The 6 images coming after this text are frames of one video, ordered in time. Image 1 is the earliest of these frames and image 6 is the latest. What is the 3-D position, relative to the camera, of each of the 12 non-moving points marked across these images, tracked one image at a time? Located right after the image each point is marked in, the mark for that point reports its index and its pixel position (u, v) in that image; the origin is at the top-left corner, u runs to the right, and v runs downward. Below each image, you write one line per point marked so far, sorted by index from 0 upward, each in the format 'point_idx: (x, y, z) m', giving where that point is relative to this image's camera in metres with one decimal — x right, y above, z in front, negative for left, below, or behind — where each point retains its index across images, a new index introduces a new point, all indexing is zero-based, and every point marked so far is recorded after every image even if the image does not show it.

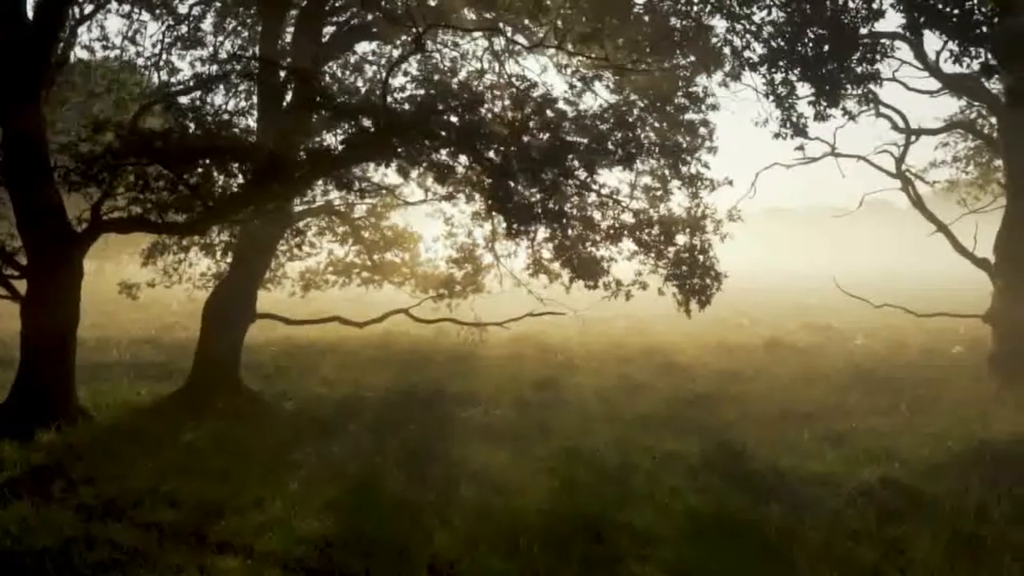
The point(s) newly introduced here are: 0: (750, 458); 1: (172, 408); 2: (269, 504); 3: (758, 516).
0: (+3.1, -2.2, +10.9) m
1: (-6.0, -2.1, +14.9) m
2: (-2.7, -2.4, +9.4) m
3: (+2.5, -2.3, +8.7) m
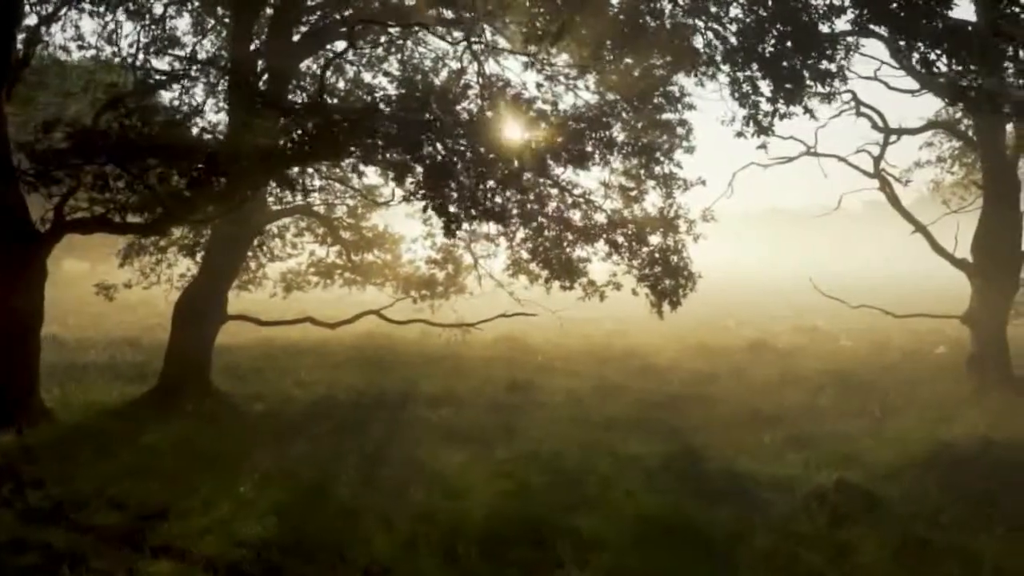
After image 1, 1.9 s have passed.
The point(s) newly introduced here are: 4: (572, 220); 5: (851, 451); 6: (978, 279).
0: (+2.5, -2.2, +10.8) m
1: (-6.5, -2.1, +14.8) m
2: (-3.3, -2.4, +9.3) m
3: (+2.0, -2.3, +8.6) m
4: (+1.3, +1.2, +15.5) m
5: (+4.3, -2.1, +10.9) m
6: (+9.3, +0.2, +16.9) m
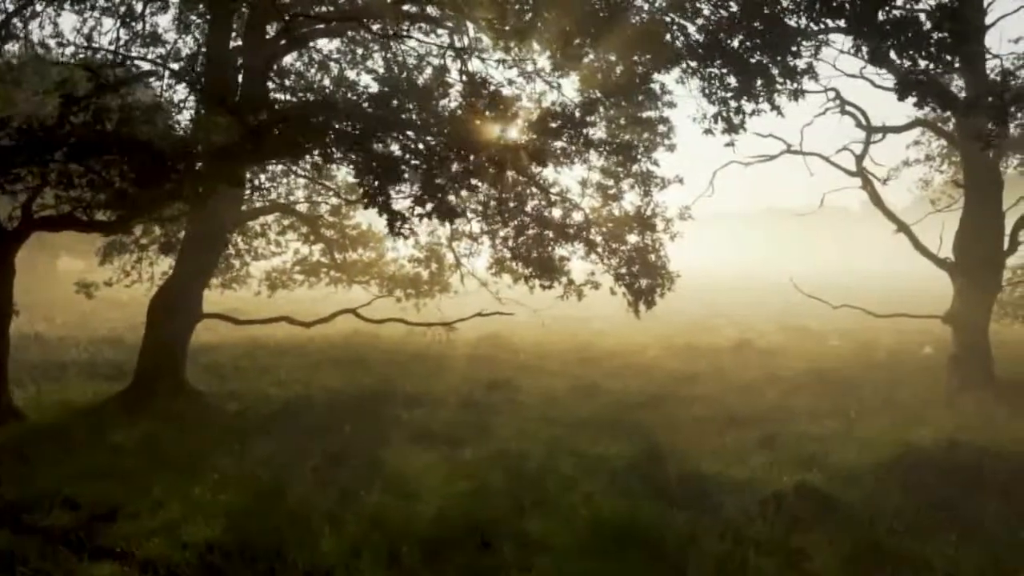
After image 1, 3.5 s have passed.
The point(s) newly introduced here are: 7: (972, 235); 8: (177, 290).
0: (+2.0, -2.2, +10.7) m
1: (-7.0, -2.1, +14.7) m
2: (-3.8, -2.4, +9.2) m
3: (+1.5, -2.3, +8.5) m
4: (+0.8, +1.2, +15.3) m
5: (+3.9, -2.1, +10.7) m
6: (+8.9, +0.2, +16.7) m
7: (+9.0, +1.0, +16.5) m
8: (-6.1, -0.1, +15.4) m
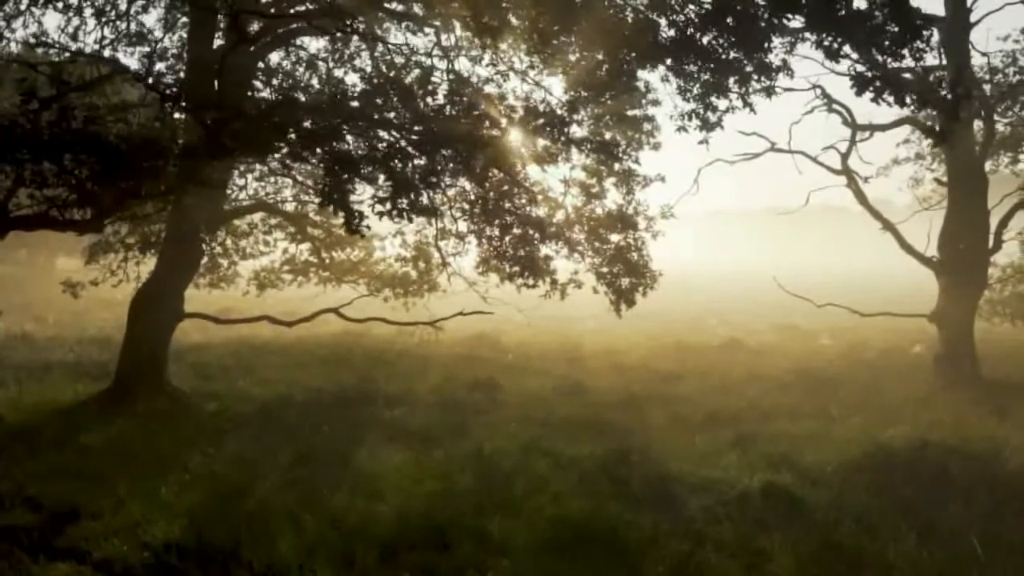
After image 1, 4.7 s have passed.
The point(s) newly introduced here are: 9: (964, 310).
0: (+1.7, -2.2, +10.6) m
1: (-7.3, -2.0, +14.6) m
2: (-4.1, -2.4, +9.2) m
3: (+1.1, -2.3, +8.4) m
4: (+0.5, +1.3, +15.3) m
5: (+3.5, -2.1, +10.7) m
6: (+8.5, +0.2, +16.6) m
7: (+8.6, +1.1, +16.4) m
8: (-6.4, -0.1, +15.4) m
9: (+8.7, -0.4, +16.4) m
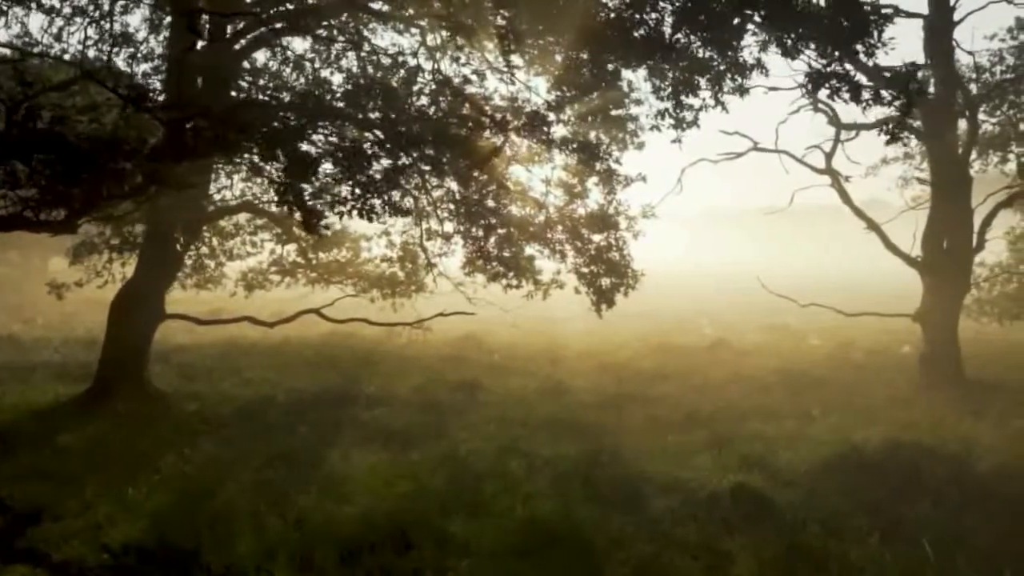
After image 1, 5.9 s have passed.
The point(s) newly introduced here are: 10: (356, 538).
0: (+1.3, -2.2, +10.5) m
1: (-7.7, -2.1, +14.6) m
2: (-4.5, -2.4, +9.1) m
3: (+0.7, -2.3, +8.4) m
4: (+0.1, +1.3, +15.2) m
5: (+3.1, -2.1, +10.6) m
6: (+8.2, +0.2, +16.5) m
7: (+8.3, +1.1, +16.4) m
8: (-6.8, -0.1, +15.3) m
9: (+8.4, -0.4, +16.3) m
10: (-1.5, -2.4, +8.0) m
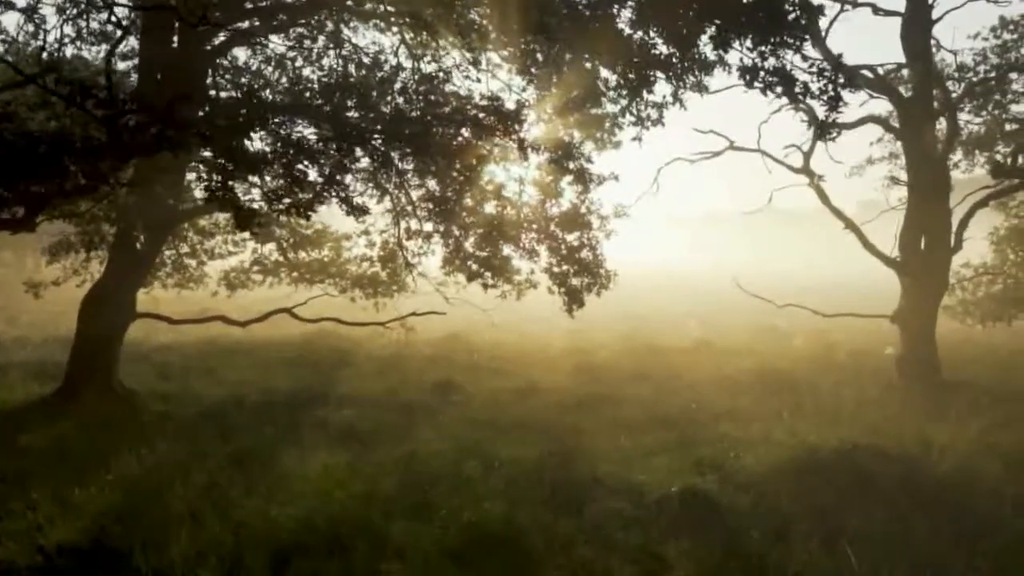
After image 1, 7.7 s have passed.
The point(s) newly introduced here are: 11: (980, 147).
0: (+0.7, -2.2, +10.4) m
1: (-8.2, -2.0, +14.5) m
2: (-5.1, -2.4, +9.0) m
3: (+0.2, -2.3, +8.2) m
4: (-0.4, +1.3, +15.1) m
5: (+2.6, -2.1, +10.5) m
6: (+7.6, +0.2, +16.4) m
7: (+7.8, +1.1, +16.2) m
8: (-7.3, 0.0, +15.3) m
9: (+7.9, -0.4, +16.1) m
10: (-2.0, -2.4, +7.9) m
11: (+10.7, +3.2, +19.4) m
